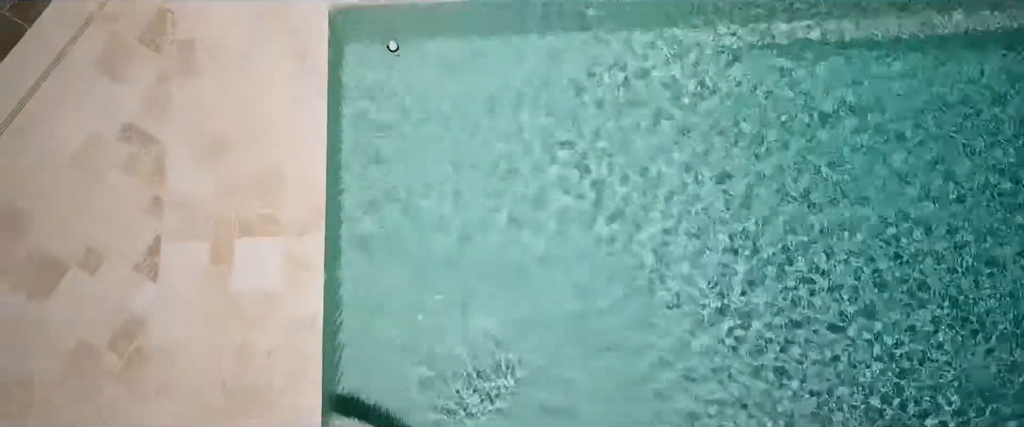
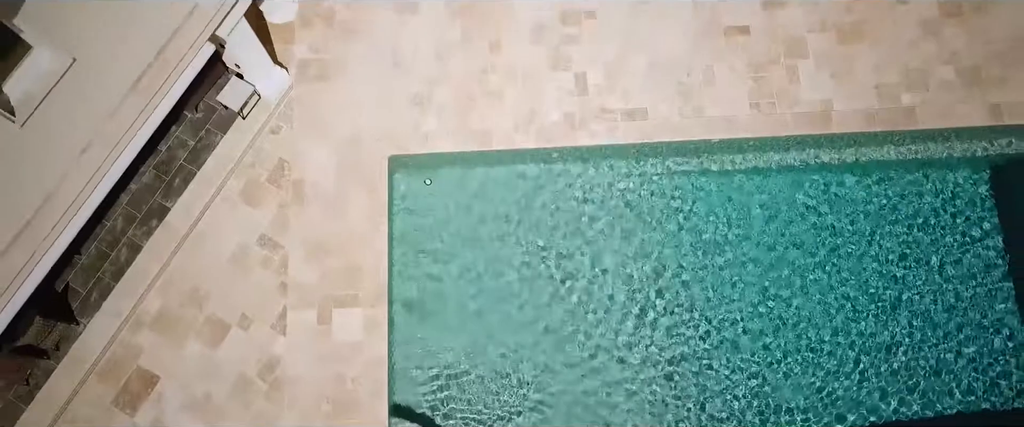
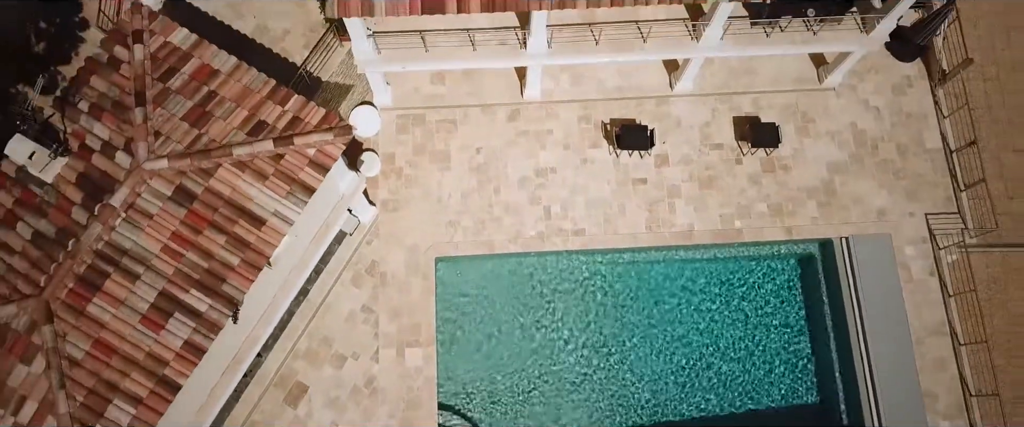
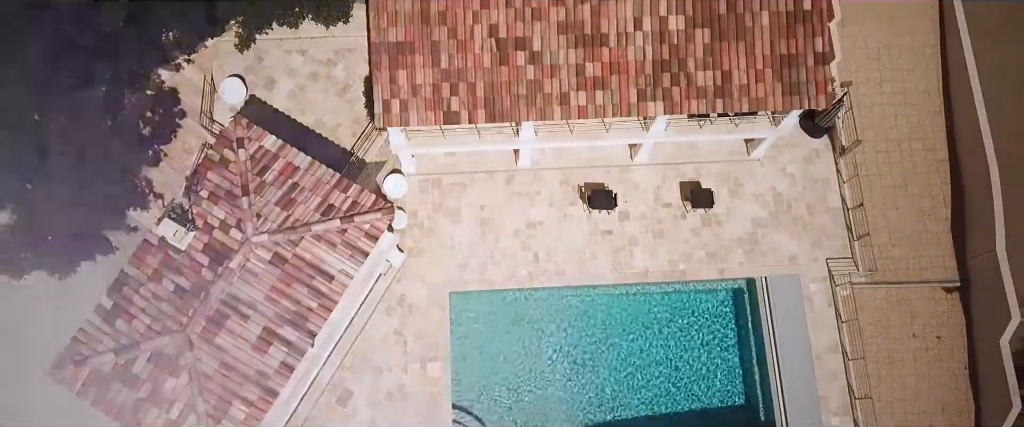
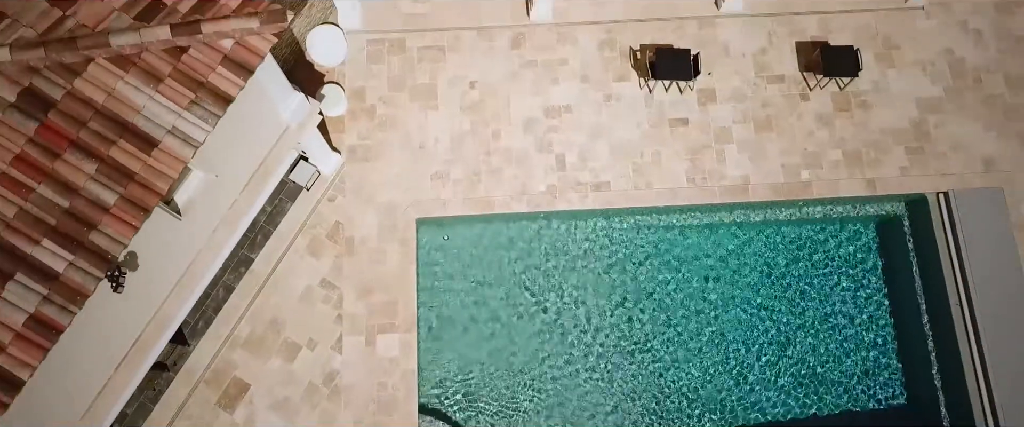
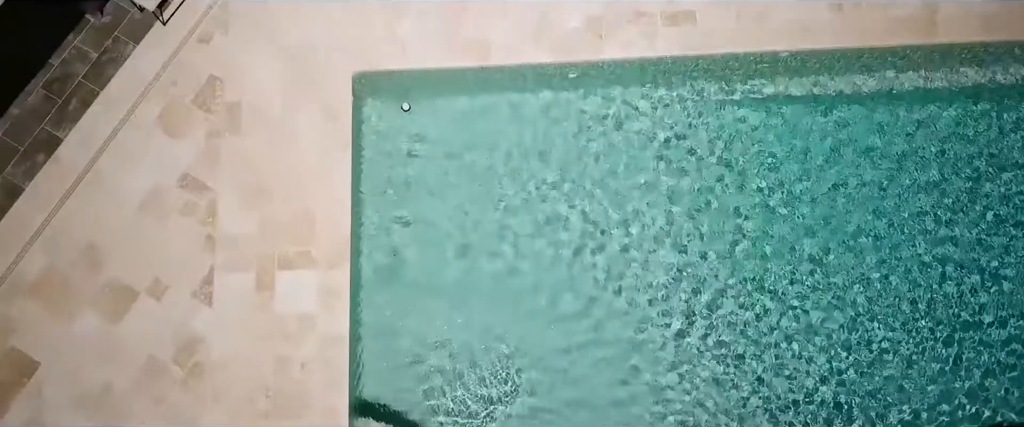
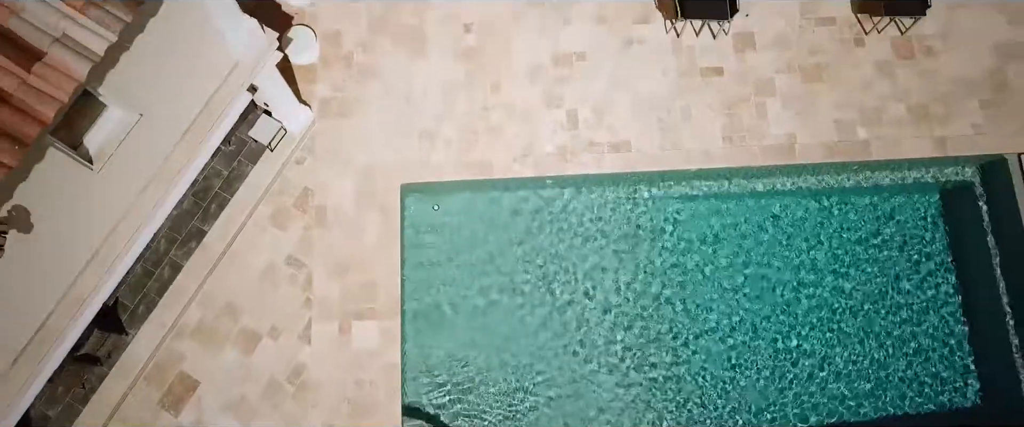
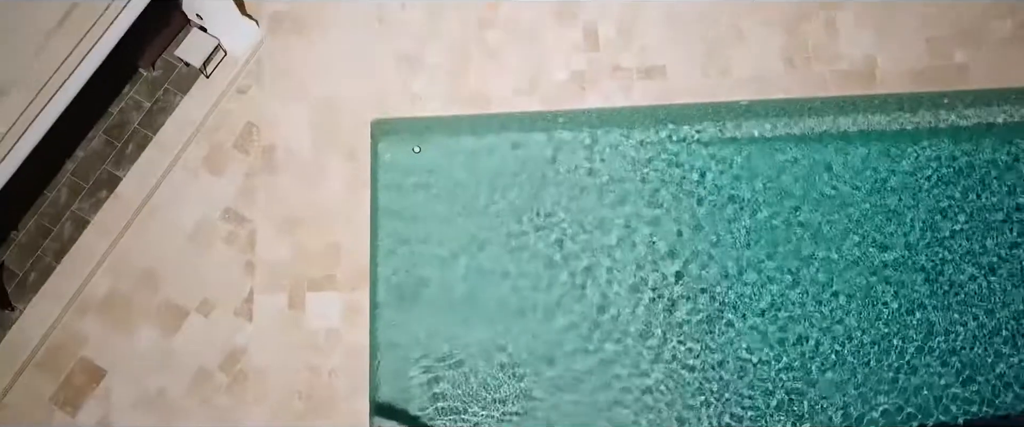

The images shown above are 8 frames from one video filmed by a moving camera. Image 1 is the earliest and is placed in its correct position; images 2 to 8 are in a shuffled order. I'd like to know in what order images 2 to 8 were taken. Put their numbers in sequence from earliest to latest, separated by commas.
6, 8, 2, 7, 5, 3, 4
